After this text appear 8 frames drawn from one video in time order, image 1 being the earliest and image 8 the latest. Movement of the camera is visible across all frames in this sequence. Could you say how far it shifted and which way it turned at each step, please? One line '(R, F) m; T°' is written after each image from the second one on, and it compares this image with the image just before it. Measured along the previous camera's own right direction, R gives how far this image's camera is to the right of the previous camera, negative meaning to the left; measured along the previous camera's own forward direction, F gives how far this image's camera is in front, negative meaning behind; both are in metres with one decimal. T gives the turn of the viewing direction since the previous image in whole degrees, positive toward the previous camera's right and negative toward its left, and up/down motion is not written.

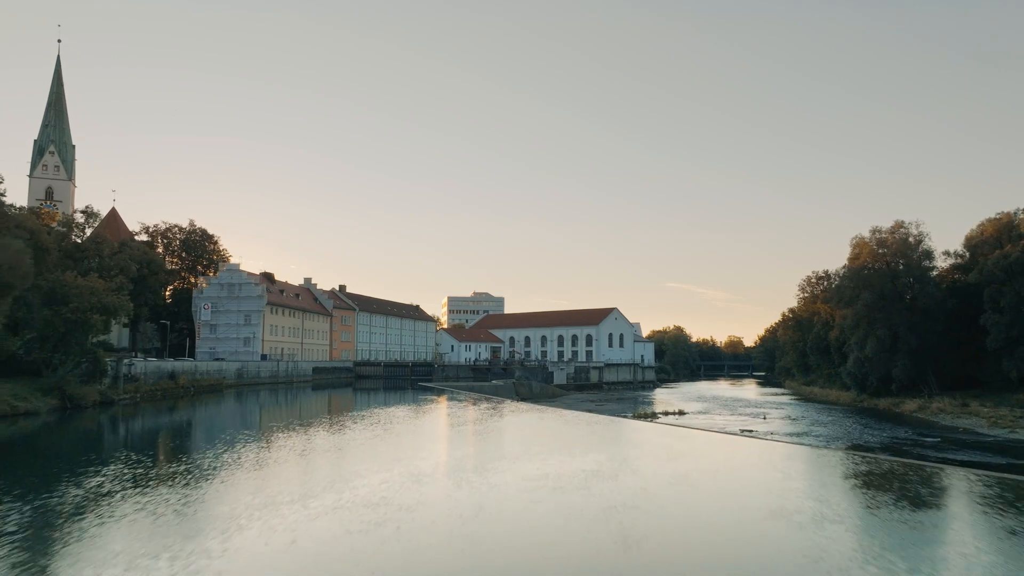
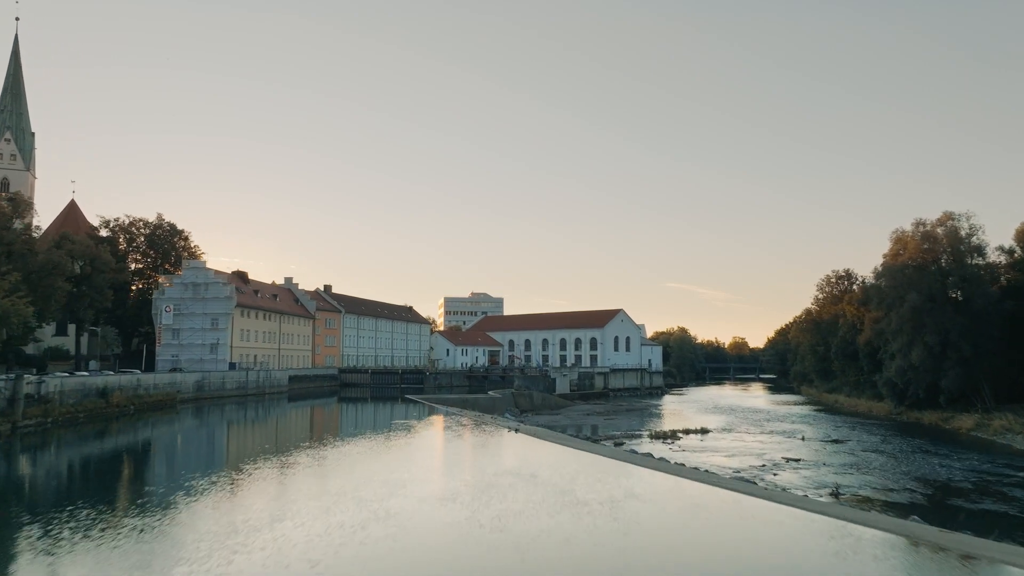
(+0.1, +6.7) m; 0°
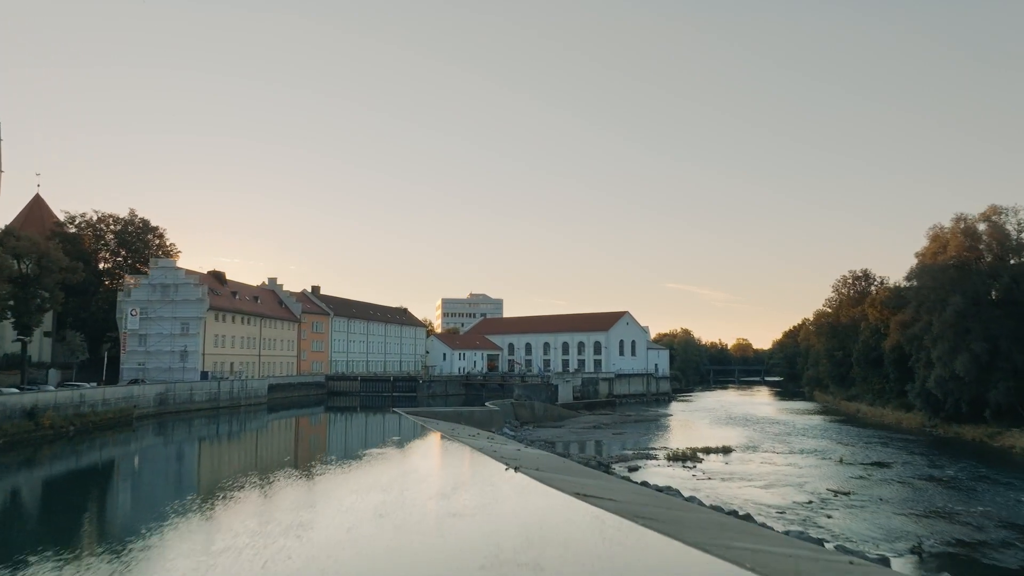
(0.0, +5.0) m; 0°
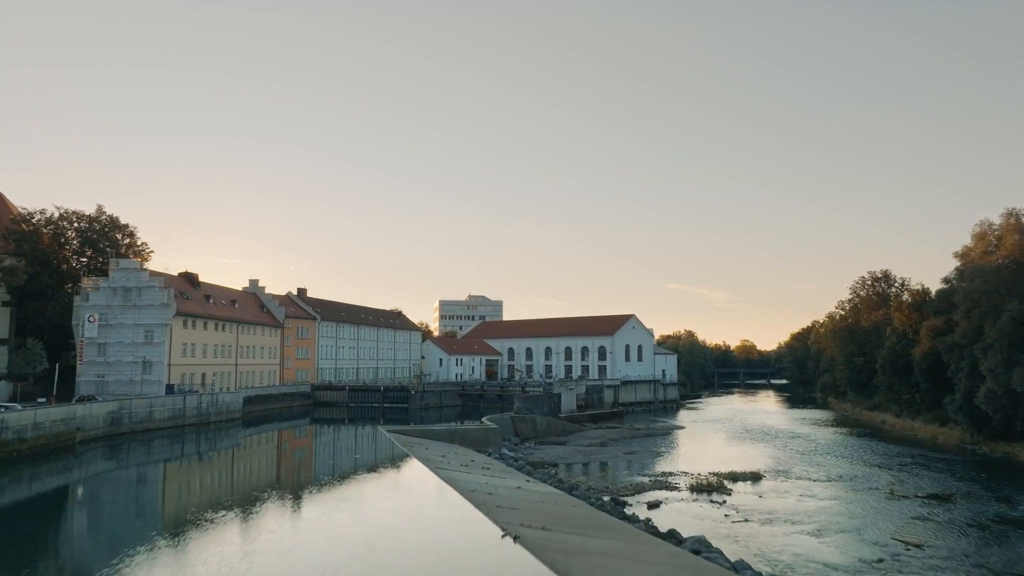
(0.0, +5.1) m; 0°
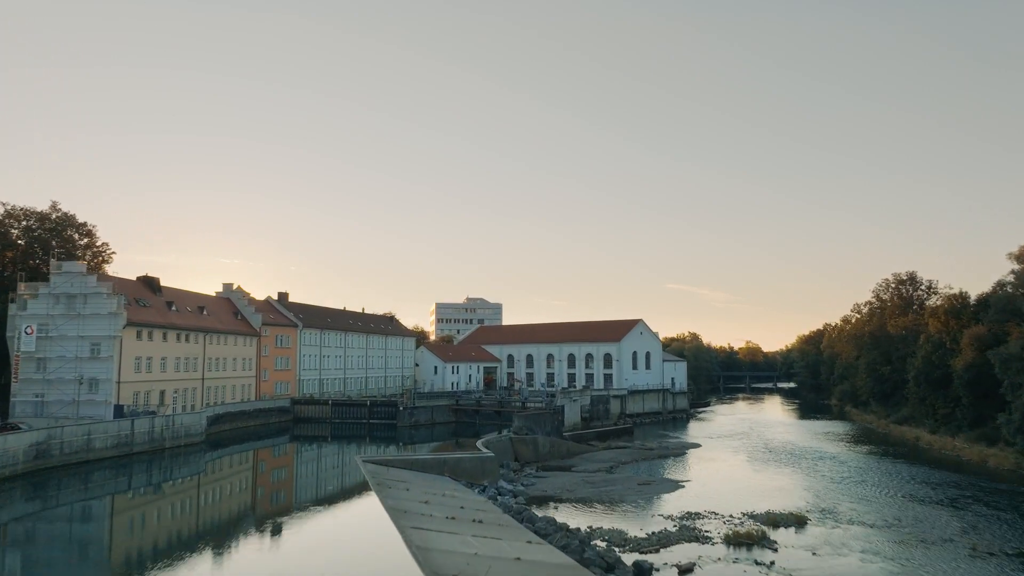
(+0.1, +5.8) m; 0°
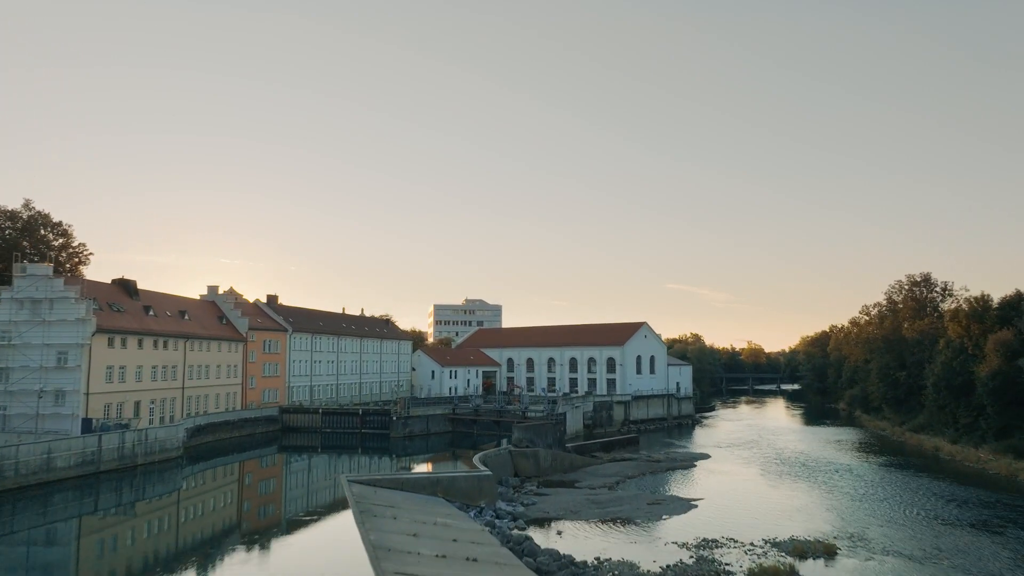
(0.0, +2.9) m; 0°
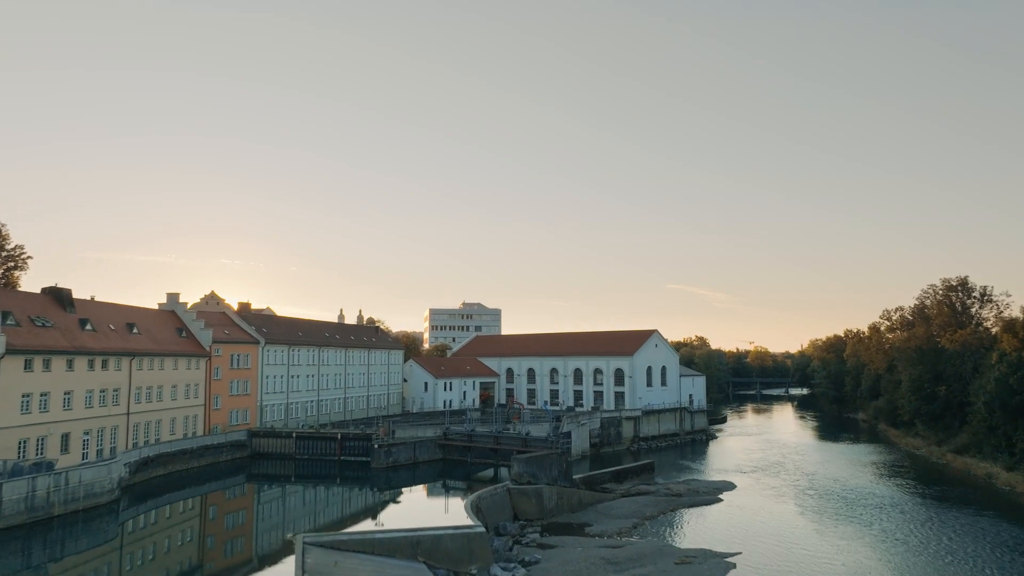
(+0.1, +6.6) m; 0°
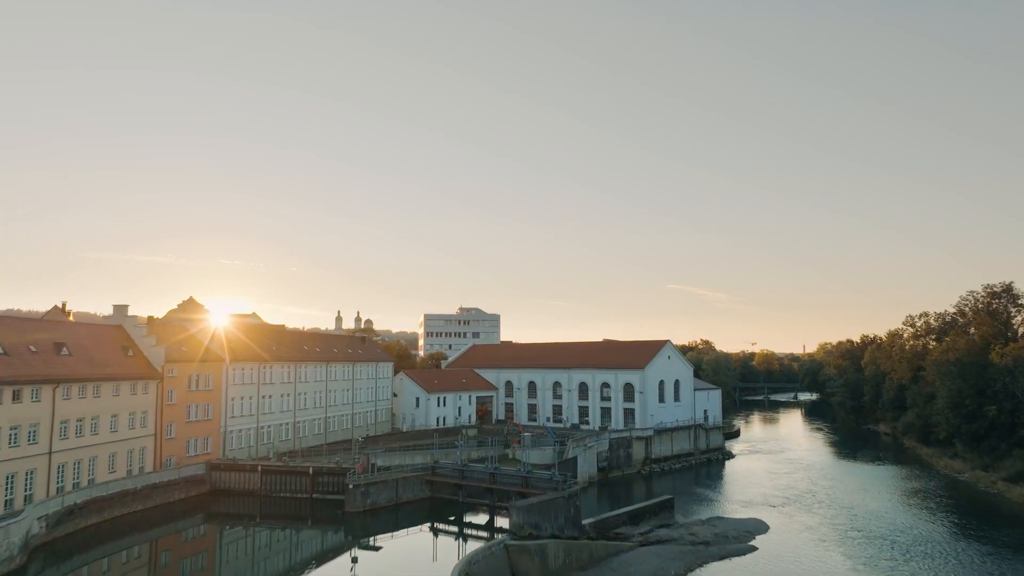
(+0.1, +6.7) m; 0°
